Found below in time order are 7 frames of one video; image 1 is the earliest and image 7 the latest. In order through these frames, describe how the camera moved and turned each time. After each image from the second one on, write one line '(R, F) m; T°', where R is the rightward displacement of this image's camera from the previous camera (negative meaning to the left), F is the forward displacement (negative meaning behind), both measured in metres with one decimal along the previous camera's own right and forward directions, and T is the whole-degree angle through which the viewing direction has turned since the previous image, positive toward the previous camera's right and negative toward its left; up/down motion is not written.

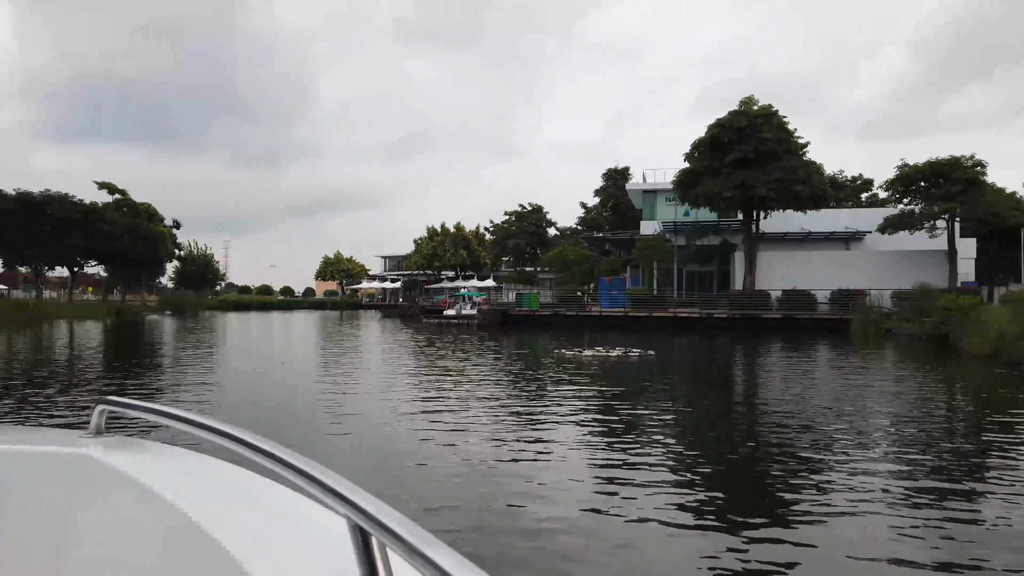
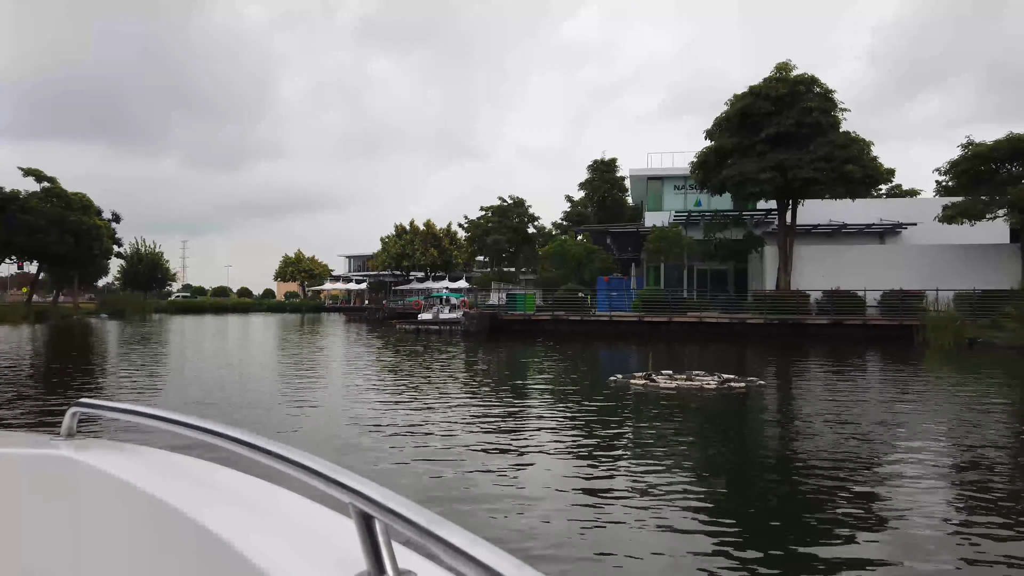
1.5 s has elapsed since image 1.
(-0.3, +1.8) m; +3°
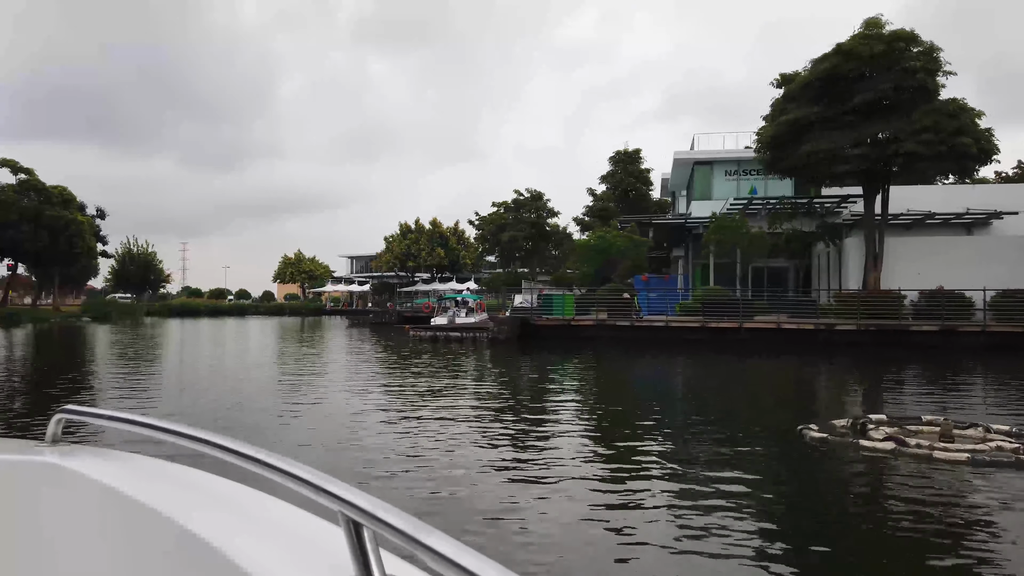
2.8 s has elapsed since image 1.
(-0.4, +1.5) m; 0°
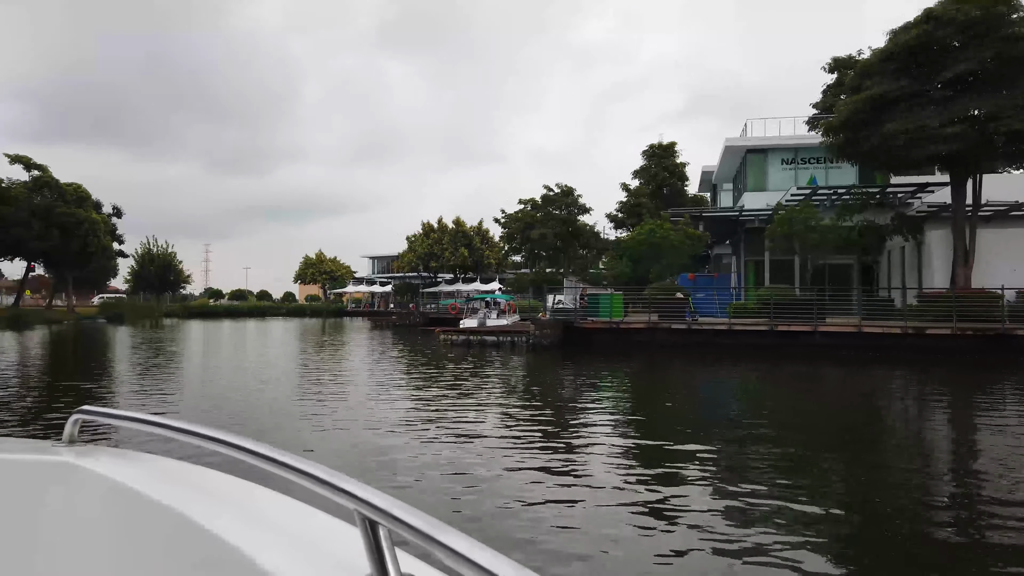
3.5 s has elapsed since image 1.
(-0.2, +0.8) m; -2°
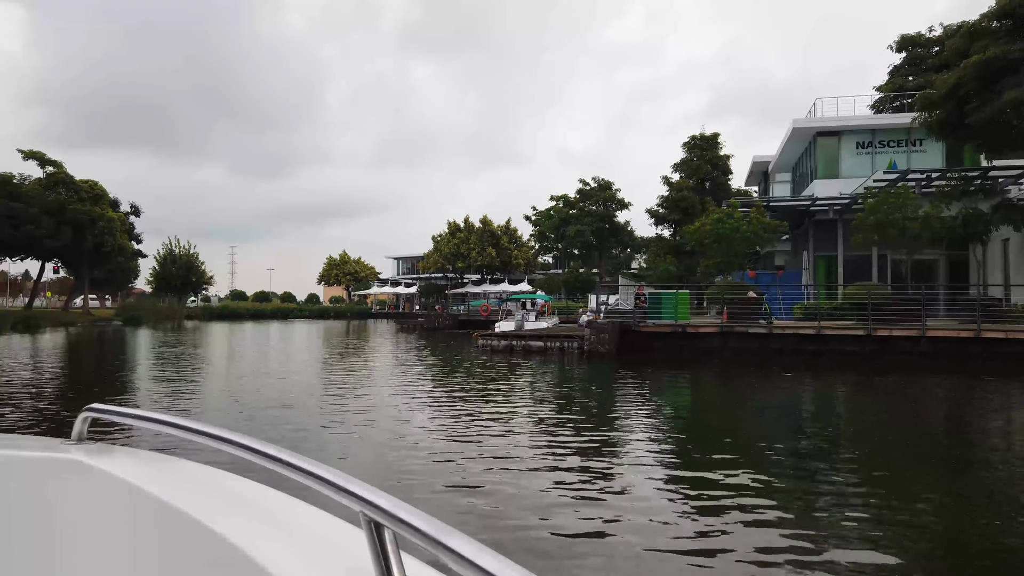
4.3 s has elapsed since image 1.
(-0.2, +0.9) m; -2°
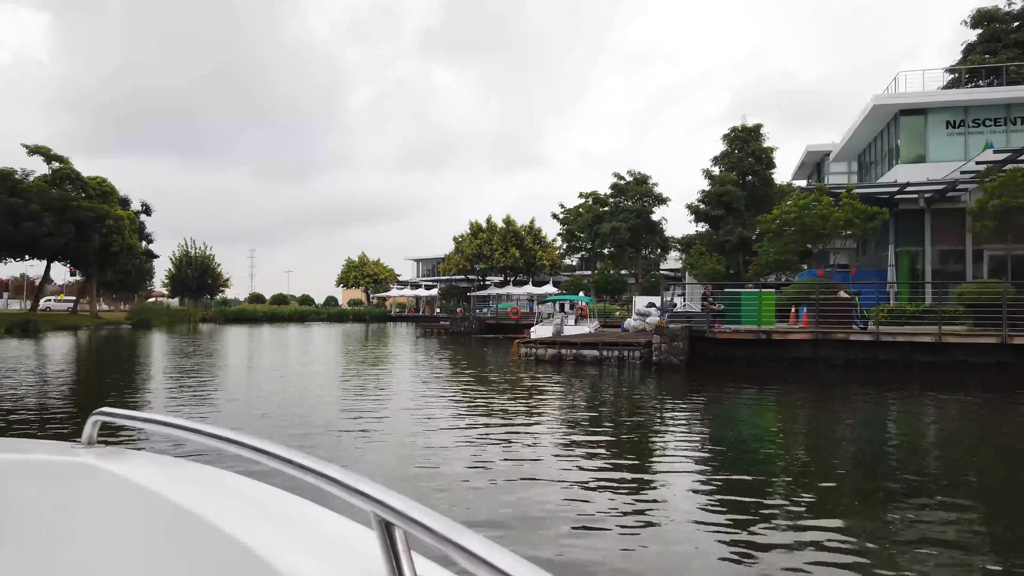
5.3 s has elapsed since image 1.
(-0.2, +1.0) m; -1°
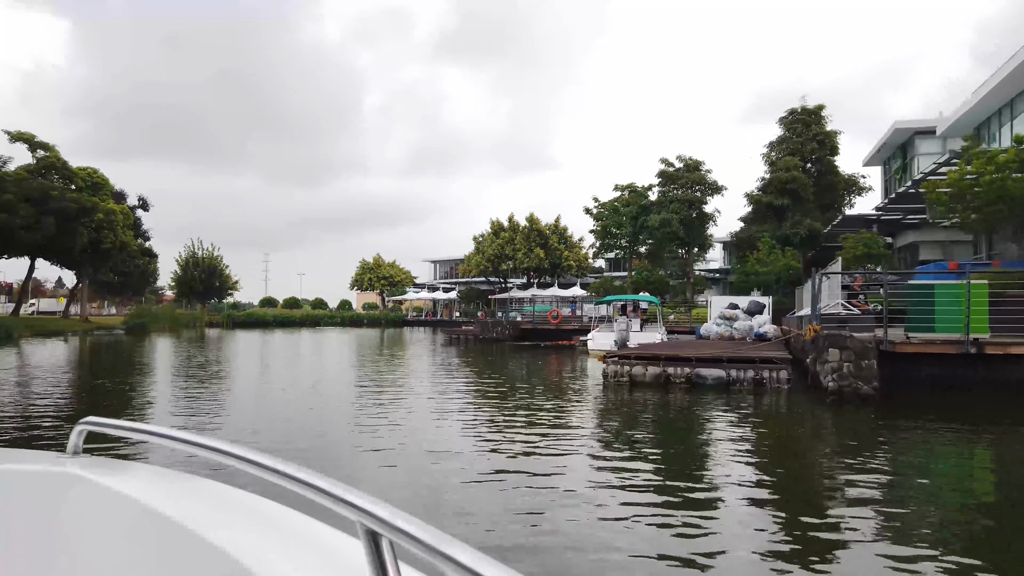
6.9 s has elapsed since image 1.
(-0.3, +1.6) m; -1°
